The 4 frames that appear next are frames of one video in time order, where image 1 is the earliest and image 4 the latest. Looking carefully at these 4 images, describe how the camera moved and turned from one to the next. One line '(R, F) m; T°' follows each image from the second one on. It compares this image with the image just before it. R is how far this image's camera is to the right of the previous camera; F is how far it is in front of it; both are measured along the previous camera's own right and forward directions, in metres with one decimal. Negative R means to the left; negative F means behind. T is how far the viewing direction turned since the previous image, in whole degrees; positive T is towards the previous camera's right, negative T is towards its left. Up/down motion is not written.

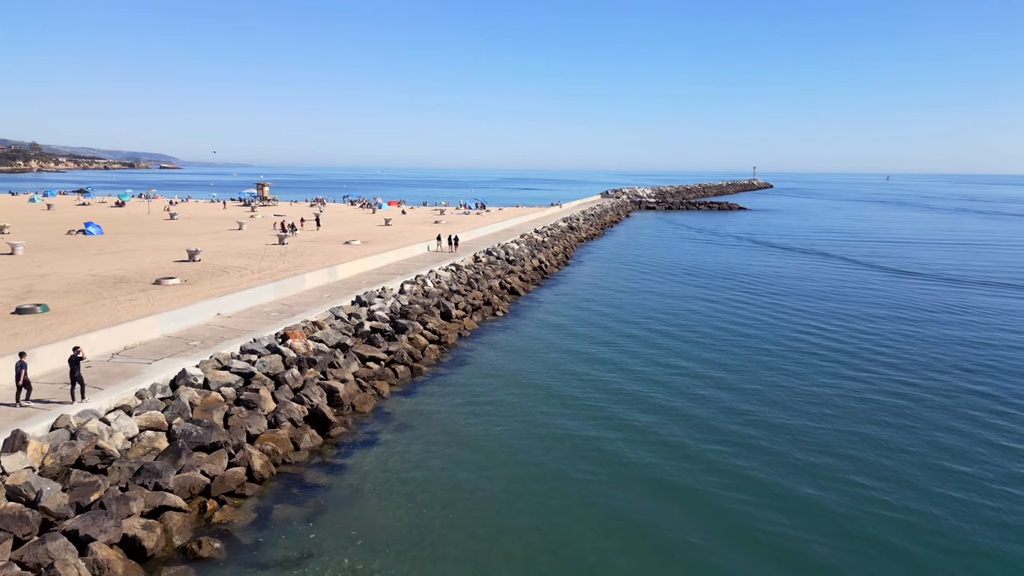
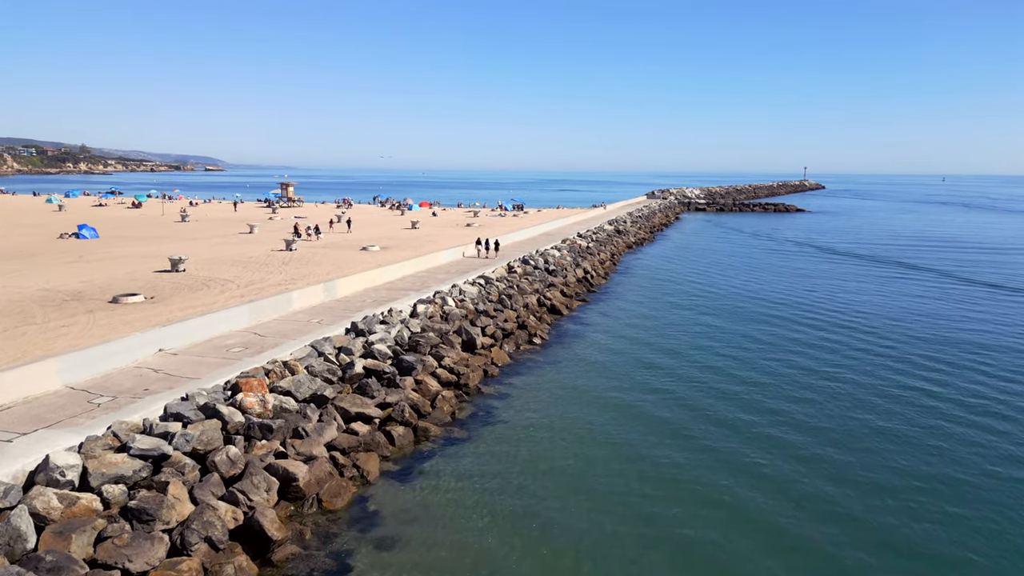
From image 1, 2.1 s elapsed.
(-0.1, +4.5) m; -3°
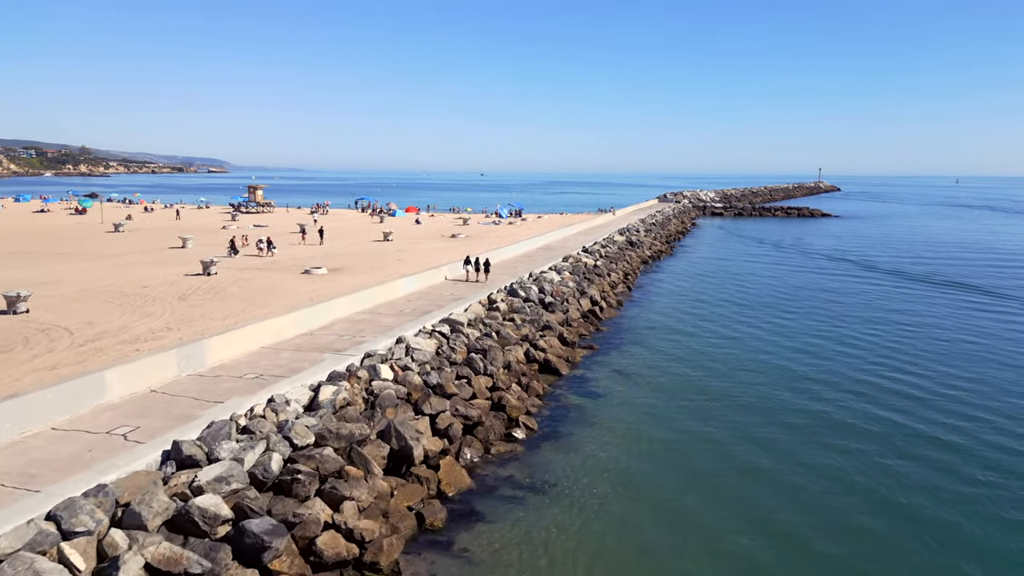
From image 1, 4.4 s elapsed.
(+0.6, +6.4) m; 0°
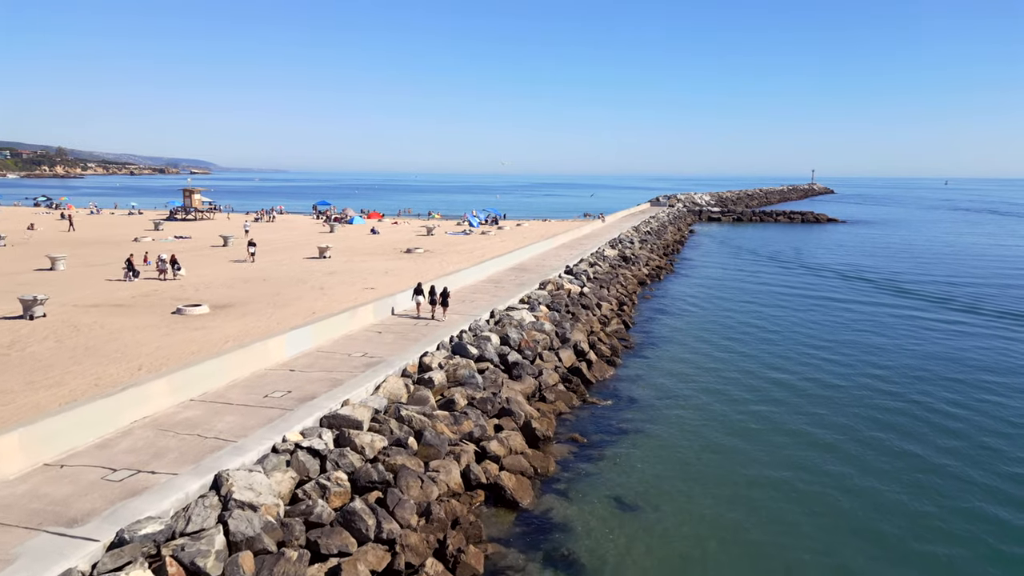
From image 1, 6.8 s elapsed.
(+0.8, +6.1) m; +1°
